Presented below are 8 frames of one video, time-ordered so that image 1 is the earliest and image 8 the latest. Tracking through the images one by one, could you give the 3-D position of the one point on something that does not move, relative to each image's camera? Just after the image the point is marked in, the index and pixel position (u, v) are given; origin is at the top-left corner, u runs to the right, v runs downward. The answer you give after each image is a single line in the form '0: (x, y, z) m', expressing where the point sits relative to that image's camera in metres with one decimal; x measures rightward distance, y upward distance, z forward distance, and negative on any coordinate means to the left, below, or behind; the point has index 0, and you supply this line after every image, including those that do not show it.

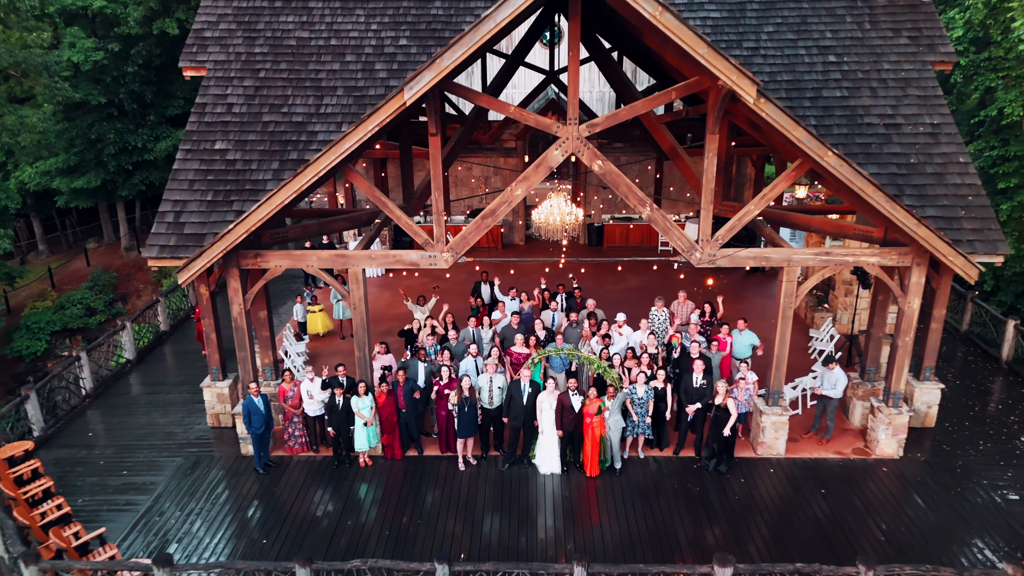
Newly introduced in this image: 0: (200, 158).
0: (-2.7, +1.1, +7.6) m
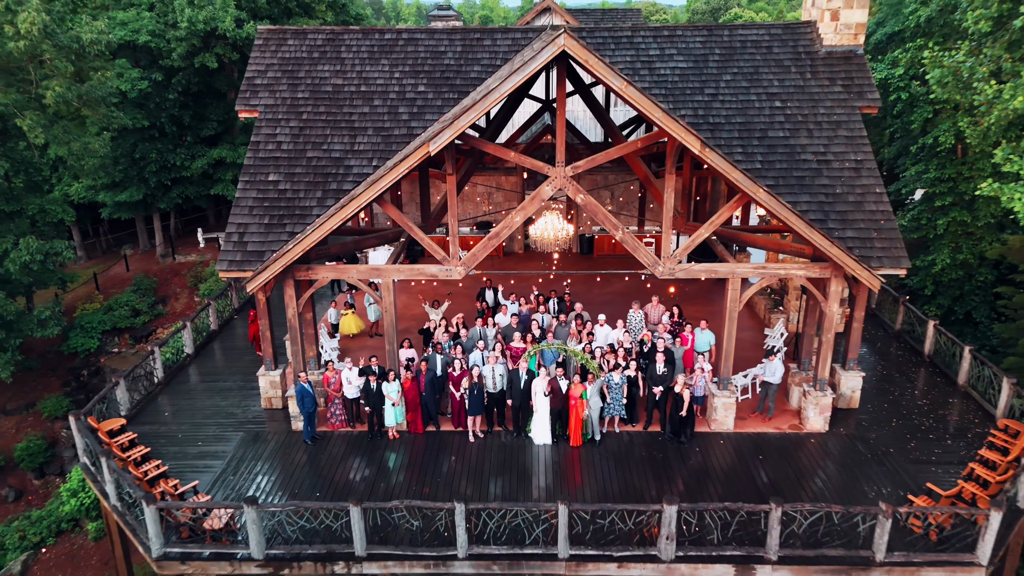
0: (-2.7, +1.0, +9.3) m
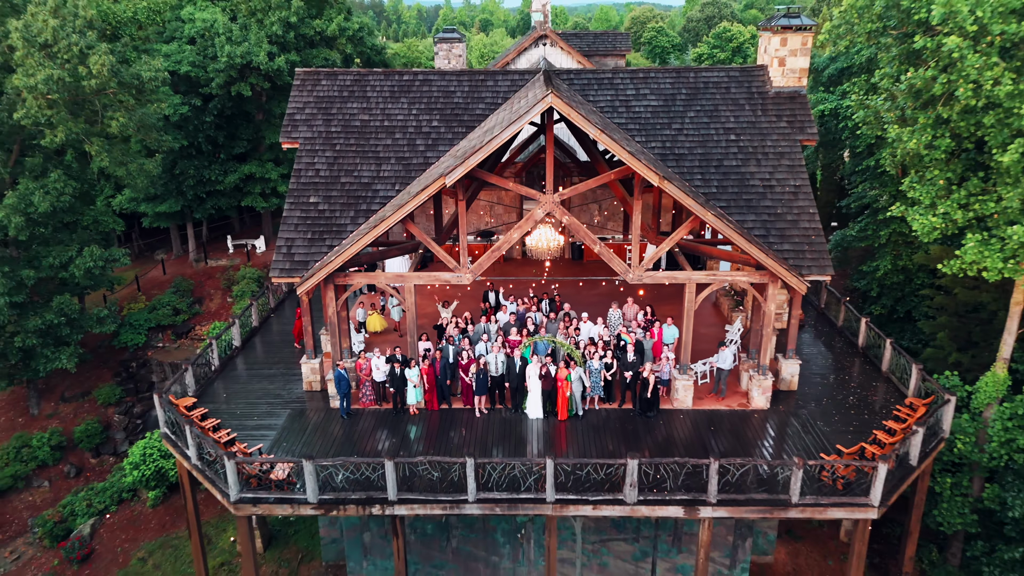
0: (-2.7, +1.0, +11.3) m
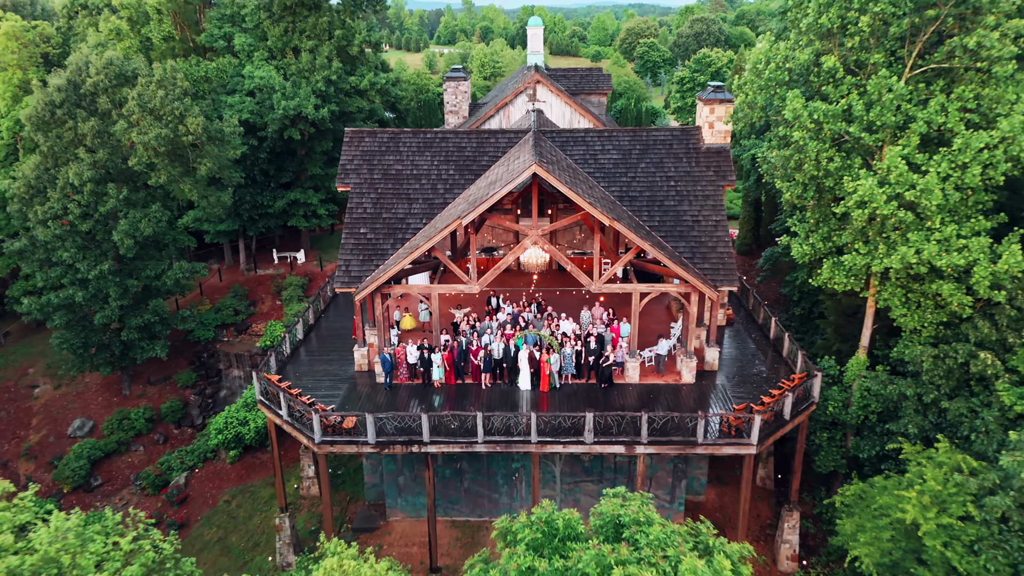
0: (-2.7, +0.9, +15.3) m
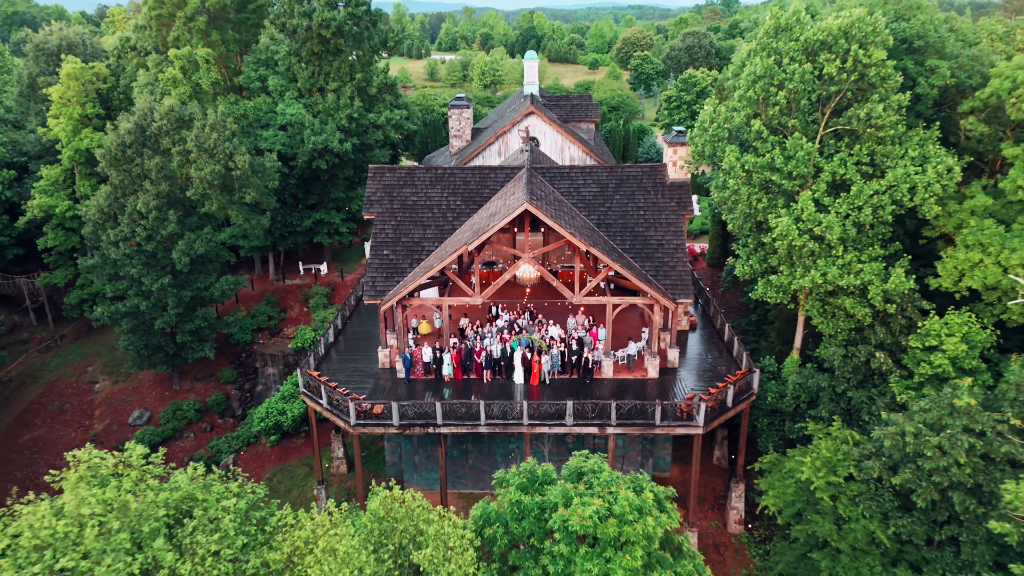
0: (-2.8, +0.6, +18.6) m
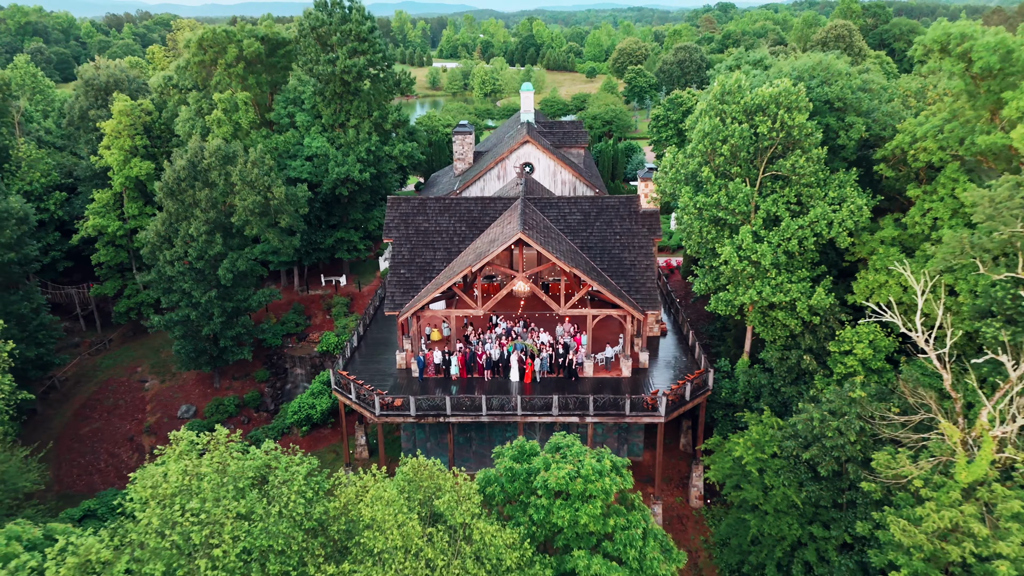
0: (-2.9, +0.3, +22.1) m
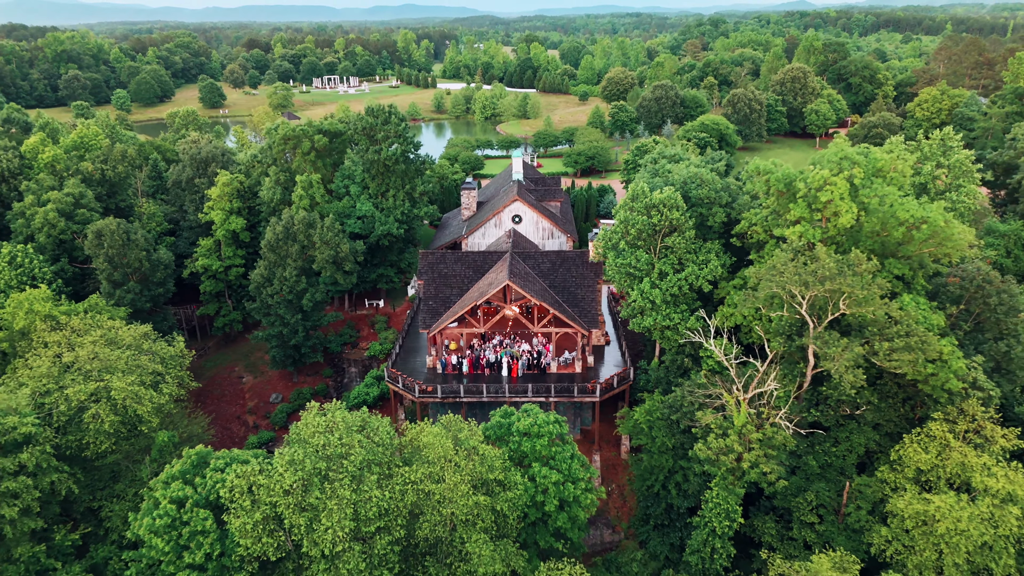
0: (-3.2, -0.7, +33.4) m
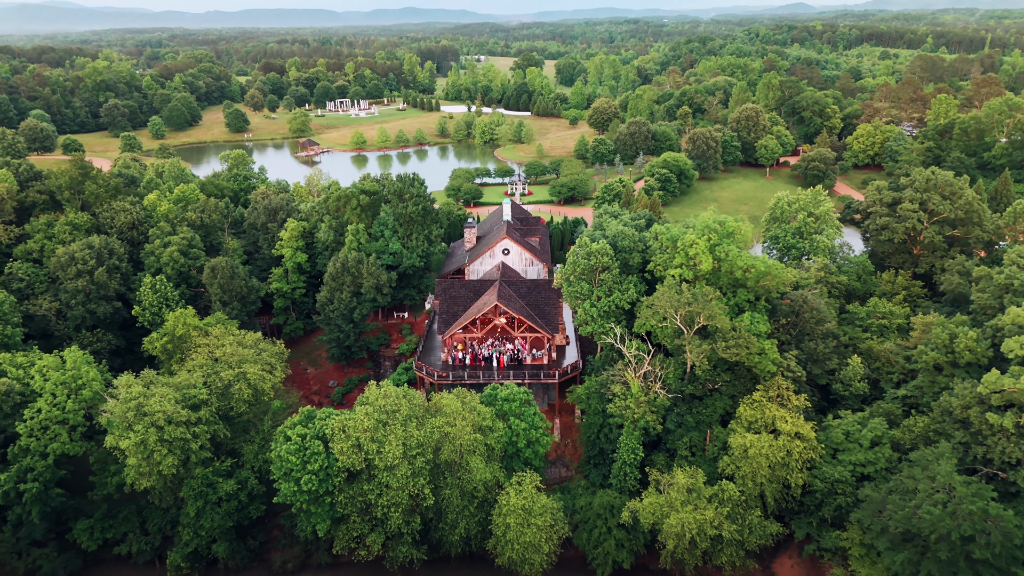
0: (-3.9, -1.7, +48.7) m
